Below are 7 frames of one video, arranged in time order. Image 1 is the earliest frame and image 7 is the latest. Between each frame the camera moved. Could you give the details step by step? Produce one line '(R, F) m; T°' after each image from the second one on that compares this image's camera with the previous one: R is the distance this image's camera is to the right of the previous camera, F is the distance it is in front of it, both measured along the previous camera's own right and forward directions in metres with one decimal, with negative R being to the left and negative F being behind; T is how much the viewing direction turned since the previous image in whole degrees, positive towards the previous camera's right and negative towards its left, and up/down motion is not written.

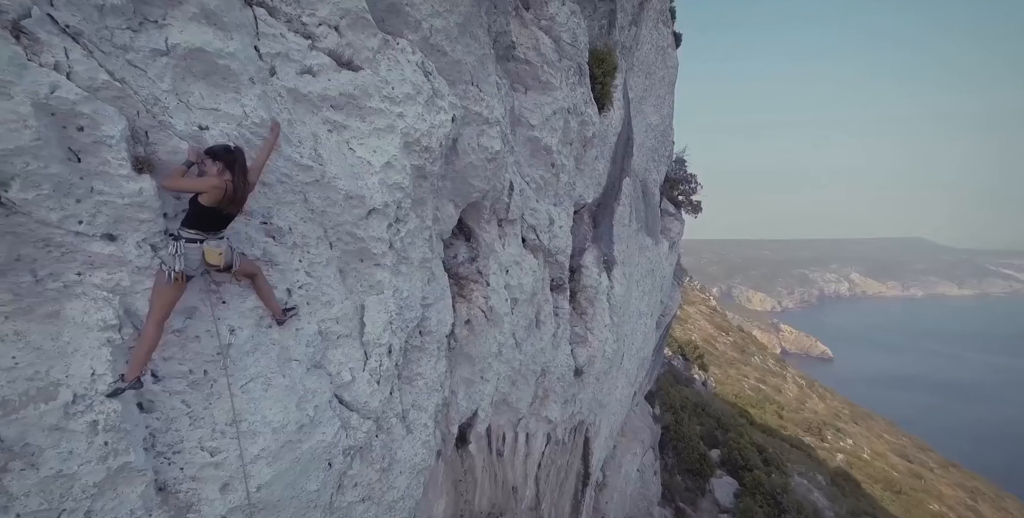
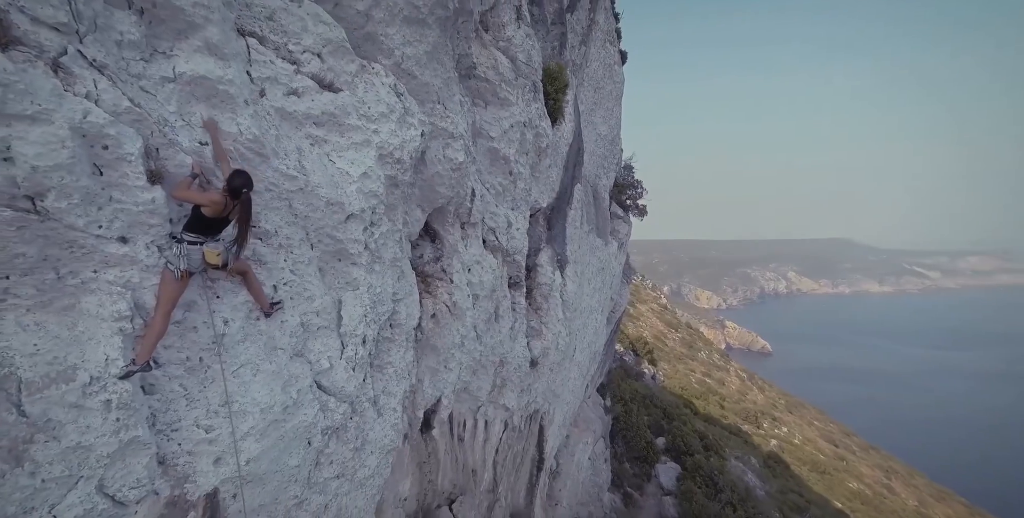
(-0.1, -0.7) m; +5°
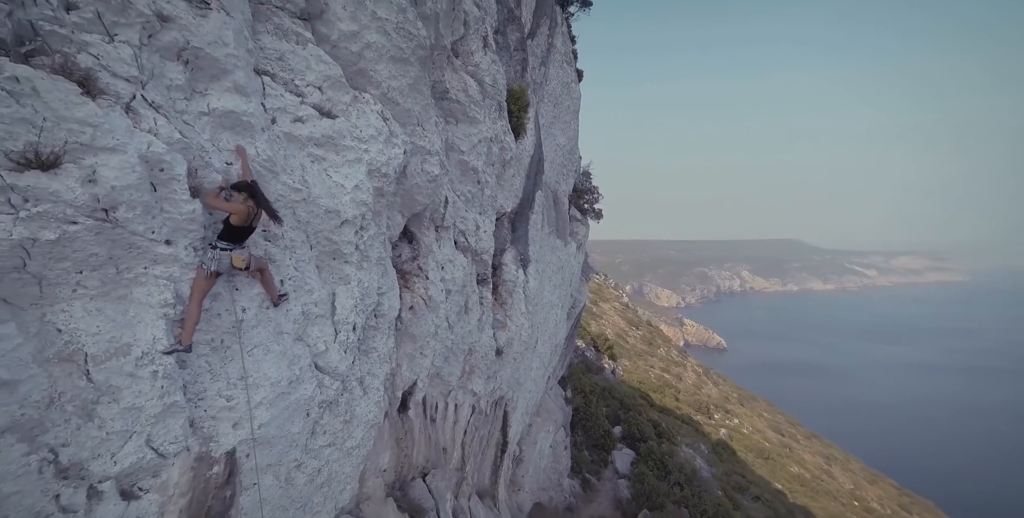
(0.0, -1.2) m; +4°
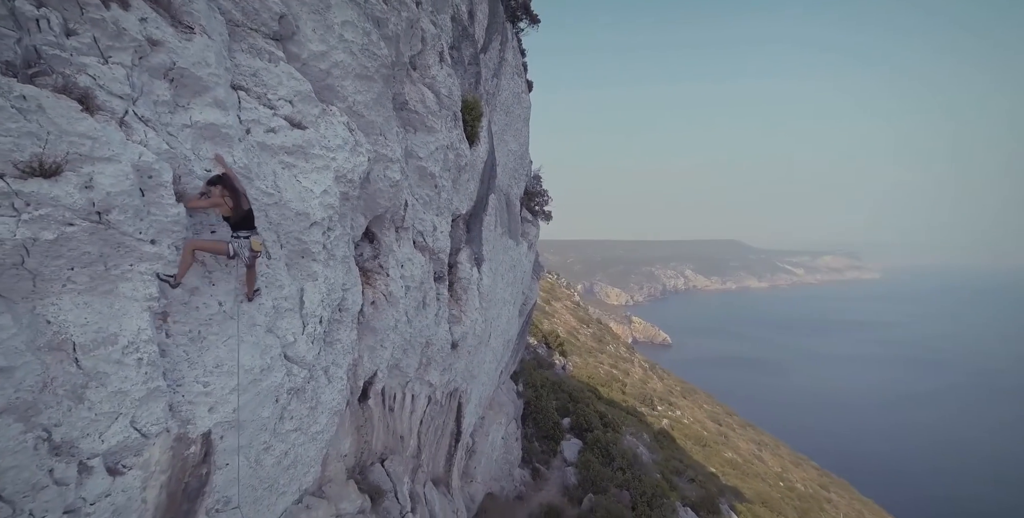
(0.0, -0.8) m; +5°
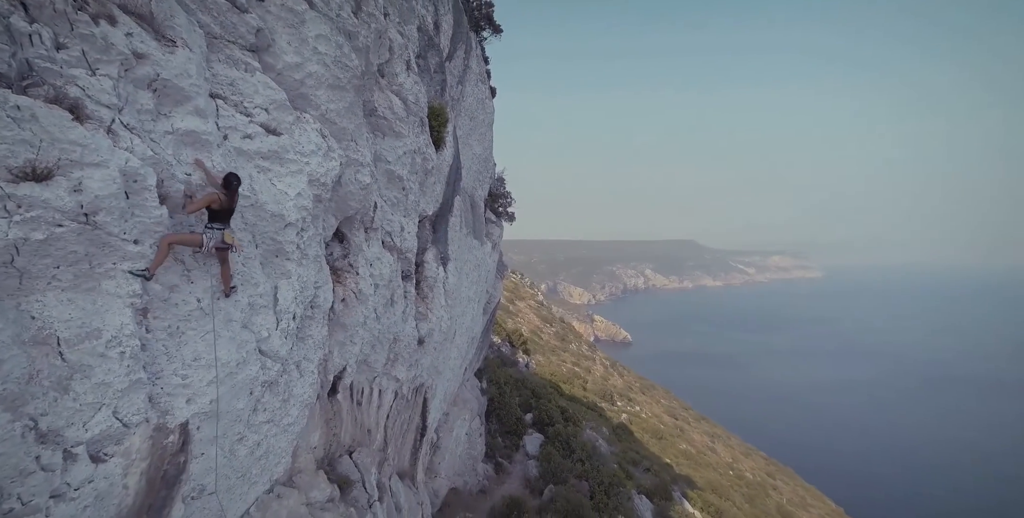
(0.0, -0.6) m; +4°
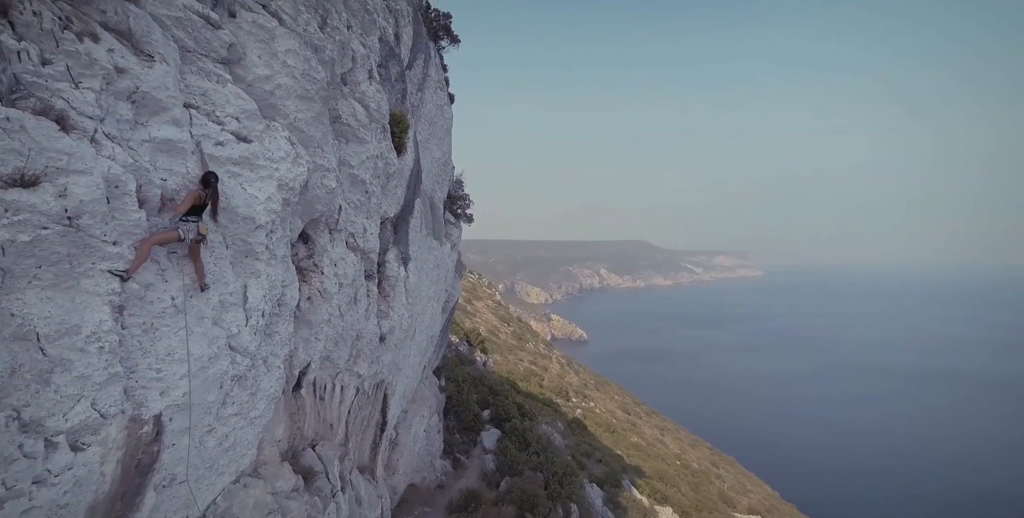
(0.0, -0.7) m; +5°
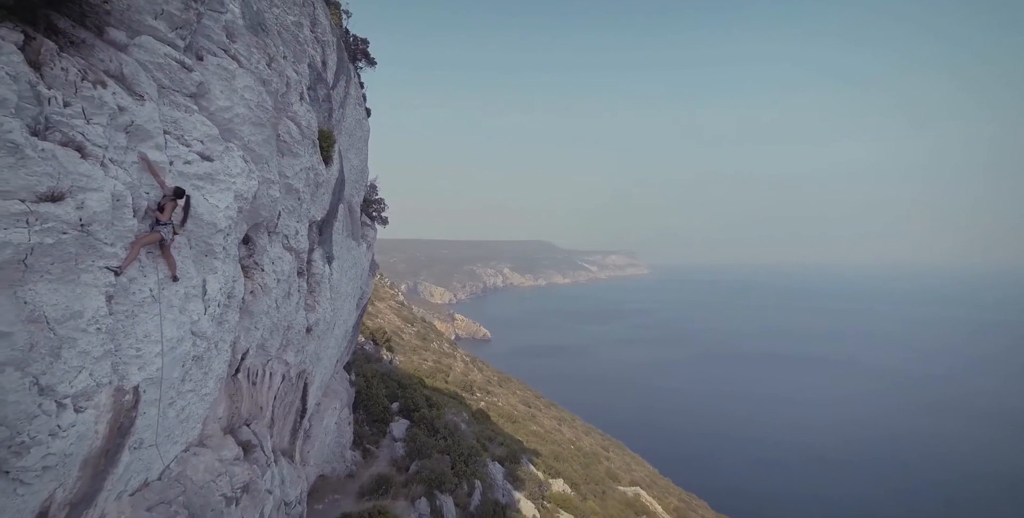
(-0.3, -2.4) m; +11°
